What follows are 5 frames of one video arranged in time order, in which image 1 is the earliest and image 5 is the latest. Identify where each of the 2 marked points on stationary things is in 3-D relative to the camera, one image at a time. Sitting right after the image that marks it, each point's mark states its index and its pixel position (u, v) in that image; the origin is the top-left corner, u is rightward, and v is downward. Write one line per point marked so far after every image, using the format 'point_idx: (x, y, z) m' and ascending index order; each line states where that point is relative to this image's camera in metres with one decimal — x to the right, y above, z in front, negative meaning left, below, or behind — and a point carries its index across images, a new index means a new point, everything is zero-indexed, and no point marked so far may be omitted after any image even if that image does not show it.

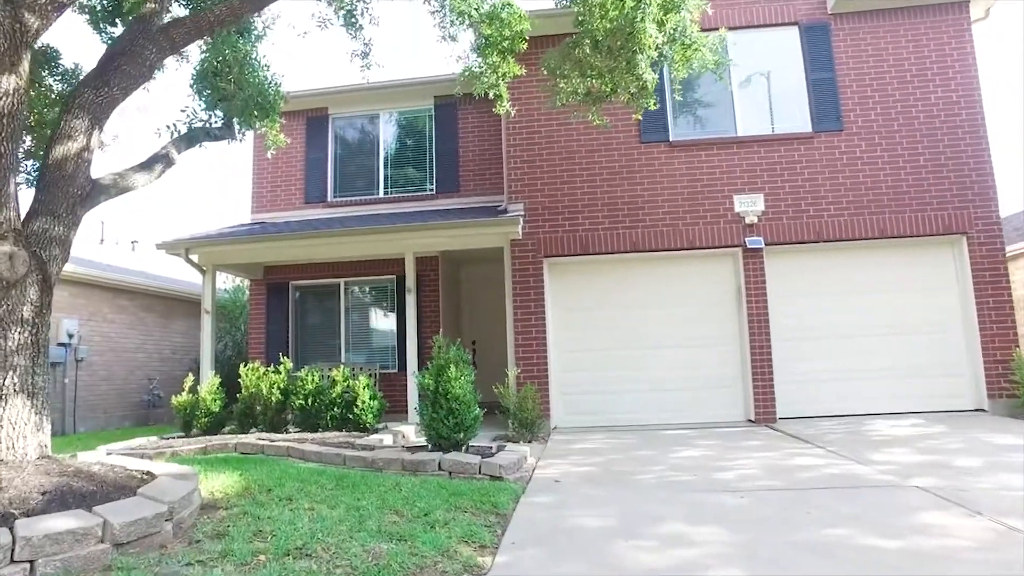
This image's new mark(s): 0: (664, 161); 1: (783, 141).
0: (+2.1, +1.7, +9.1) m
1: (+3.7, +2.0, +8.9) m
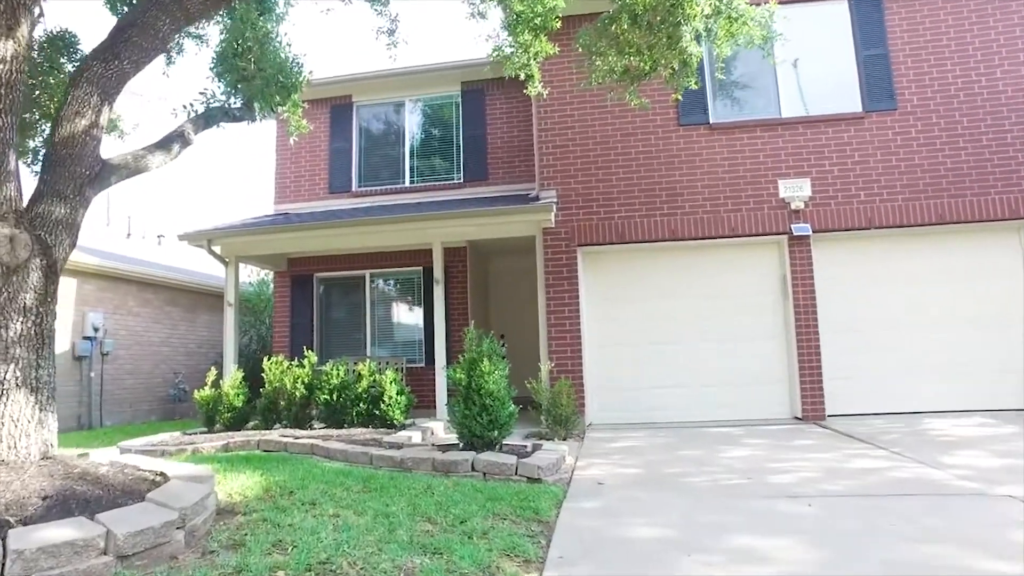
0: (+2.5, +1.9, +8.6) m
1: (+4.1, +2.1, +8.4) m
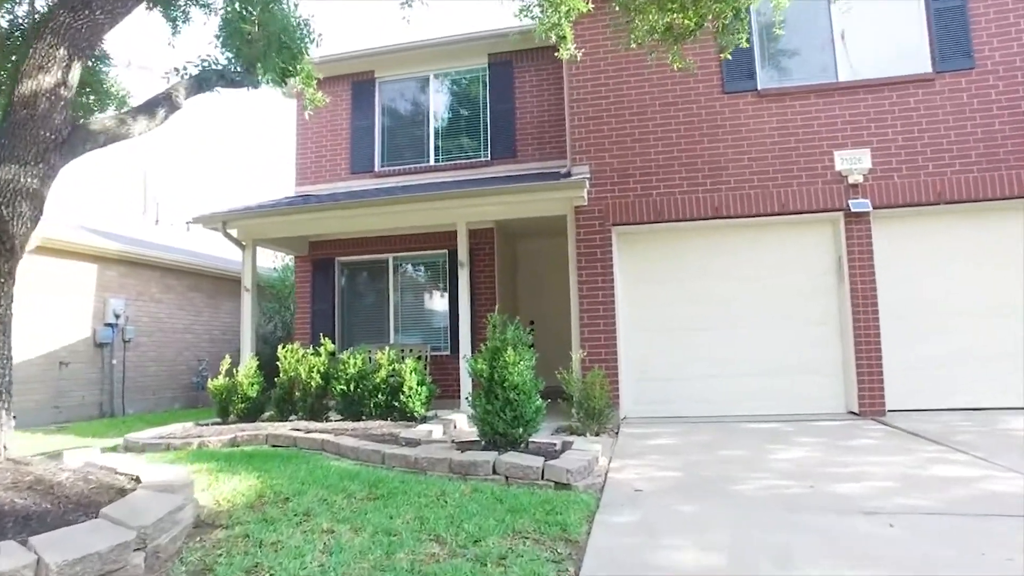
0: (+2.8, +2.1, +7.8) m
1: (+4.4, +2.3, +7.6) m
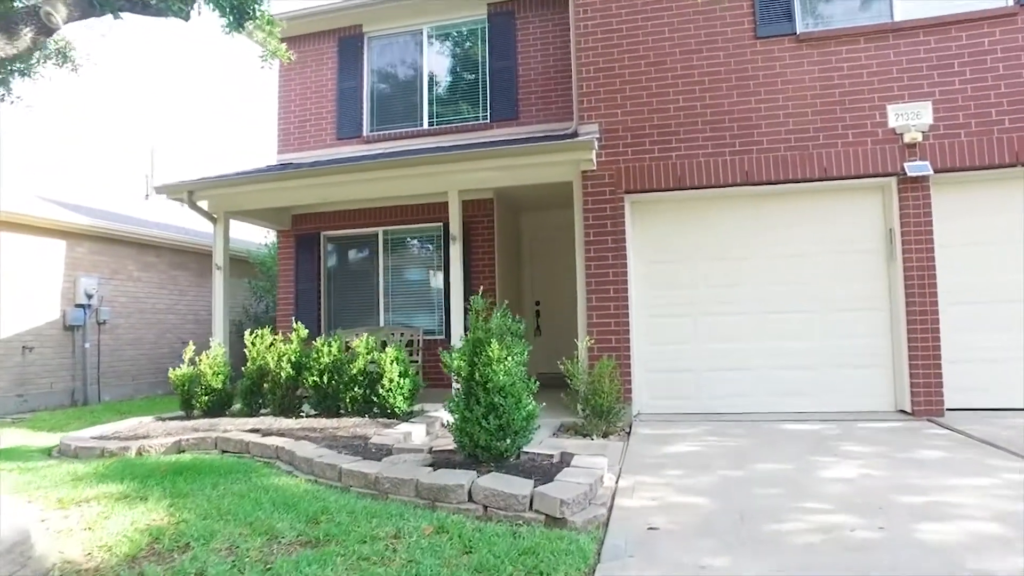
0: (+2.8, +2.3, +6.7) m
1: (+4.4, +2.5, +6.4) m
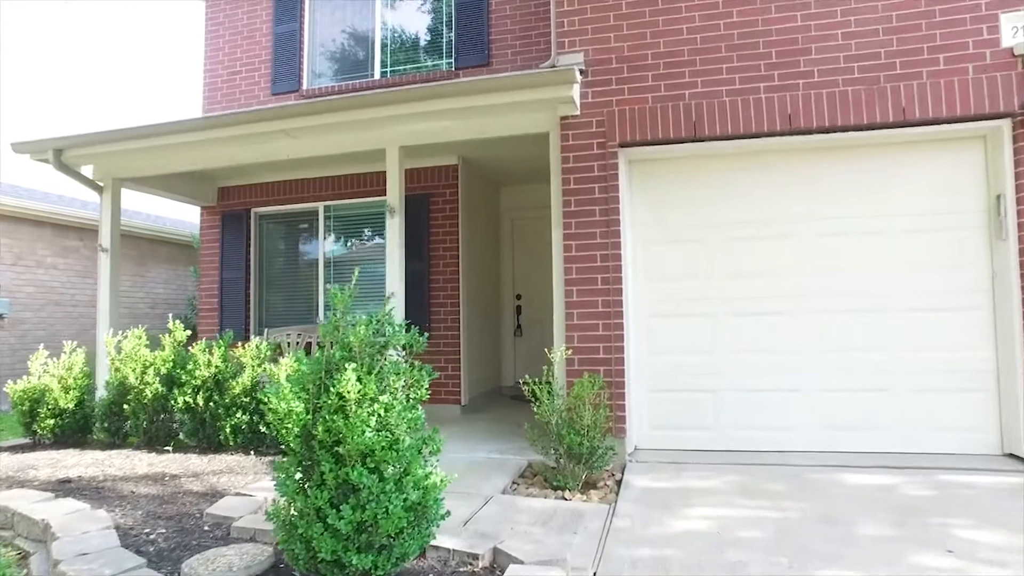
0: (+2.5, +2.4, +4.7) m
1: (+4.0, +2.6, +4.4) m
